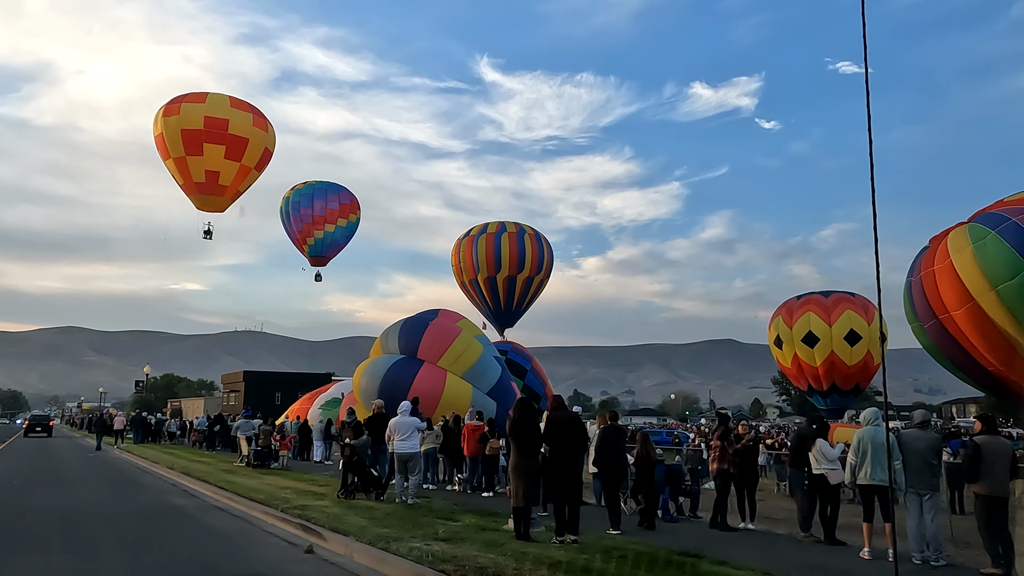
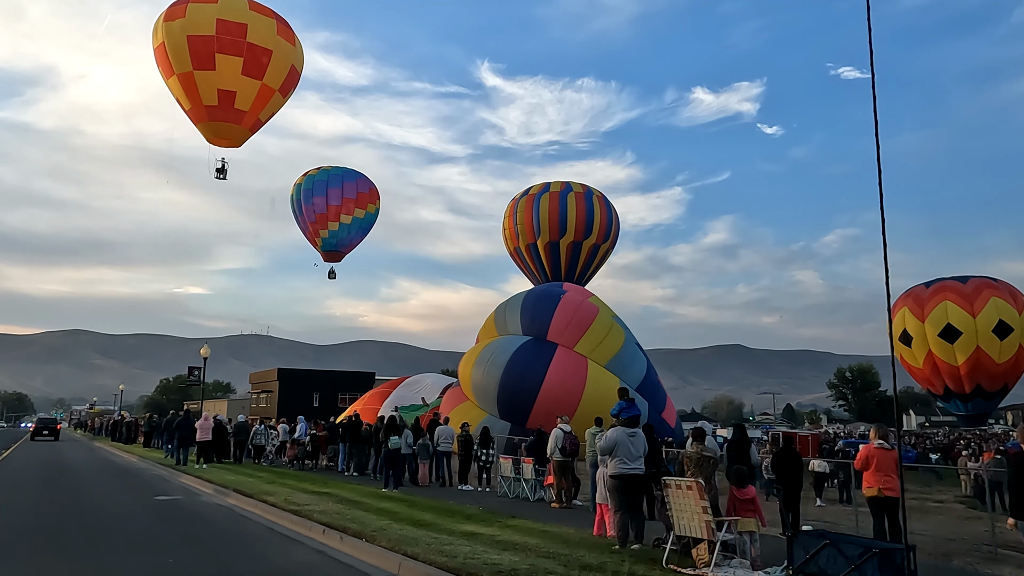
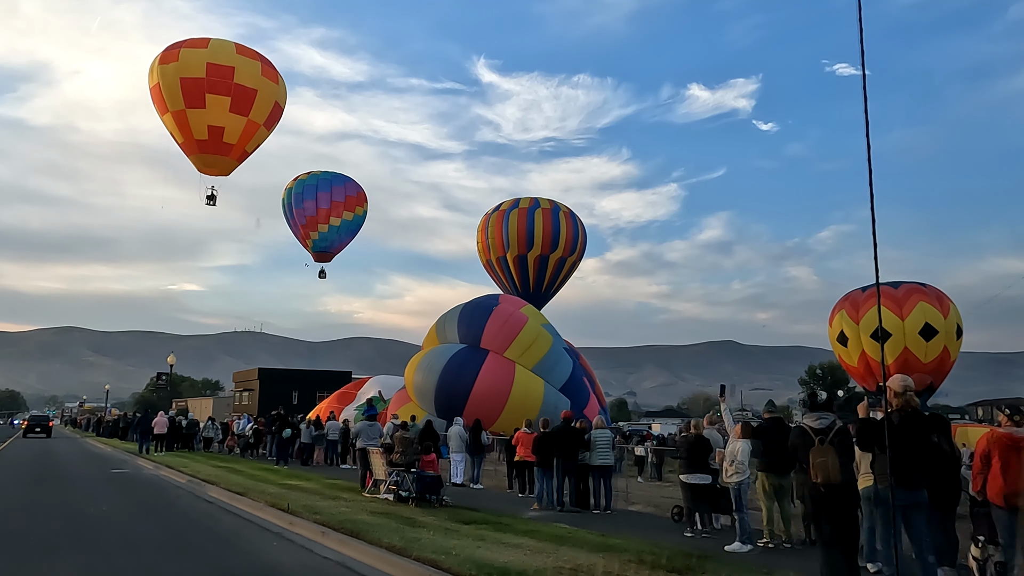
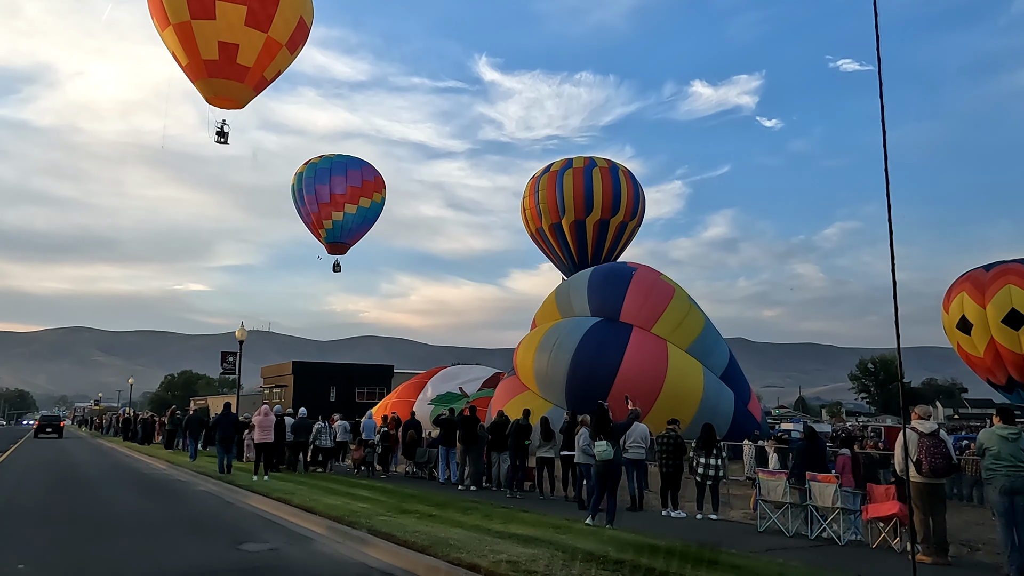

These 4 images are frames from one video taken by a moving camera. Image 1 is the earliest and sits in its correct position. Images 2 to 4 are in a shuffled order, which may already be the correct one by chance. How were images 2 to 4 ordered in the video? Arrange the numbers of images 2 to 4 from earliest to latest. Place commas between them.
3, 2, 4
